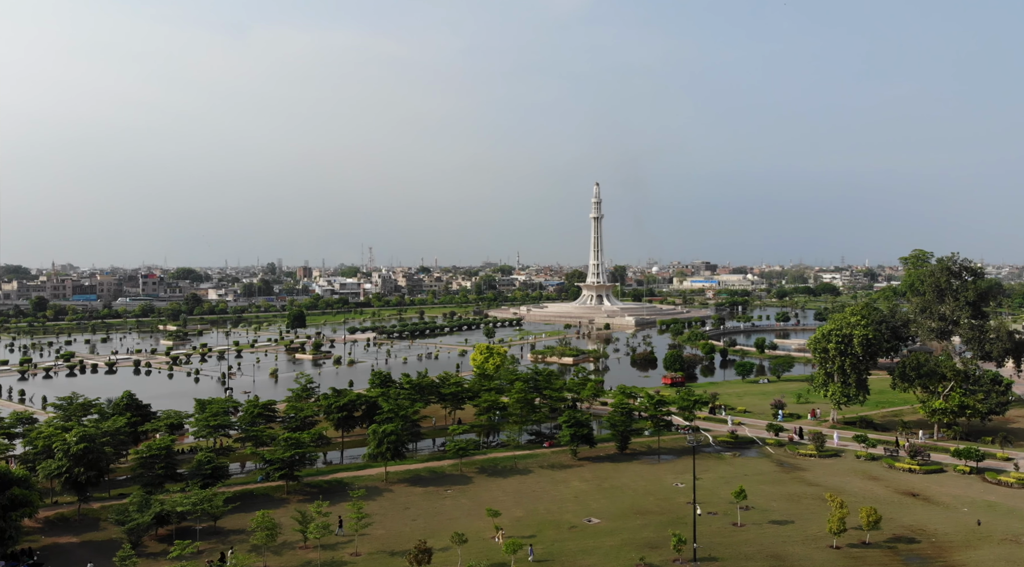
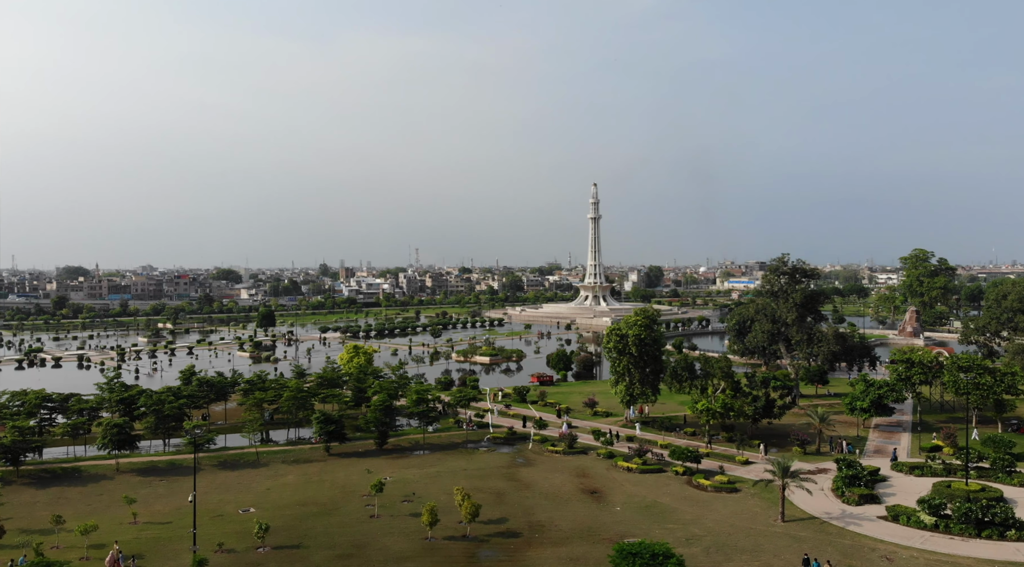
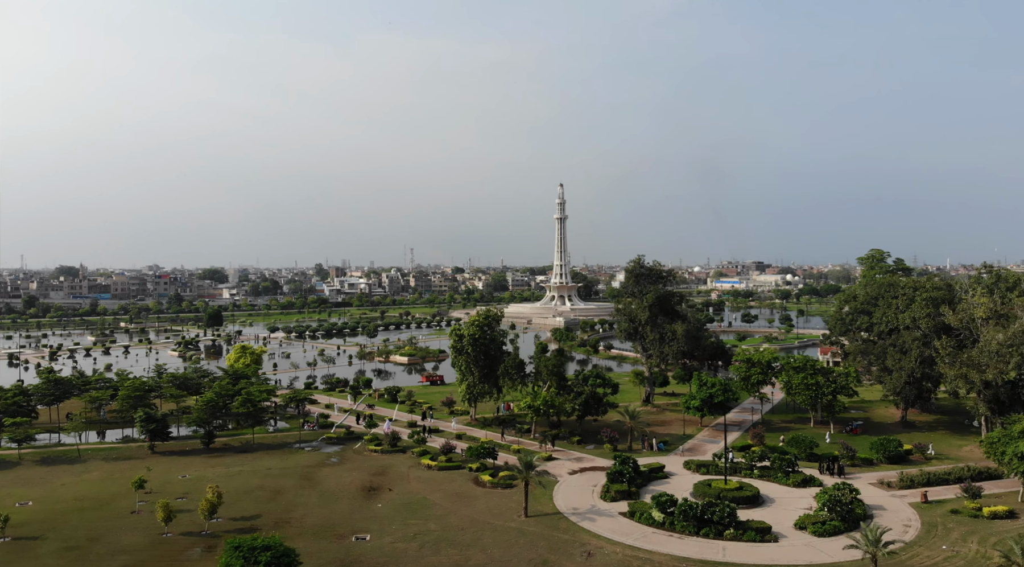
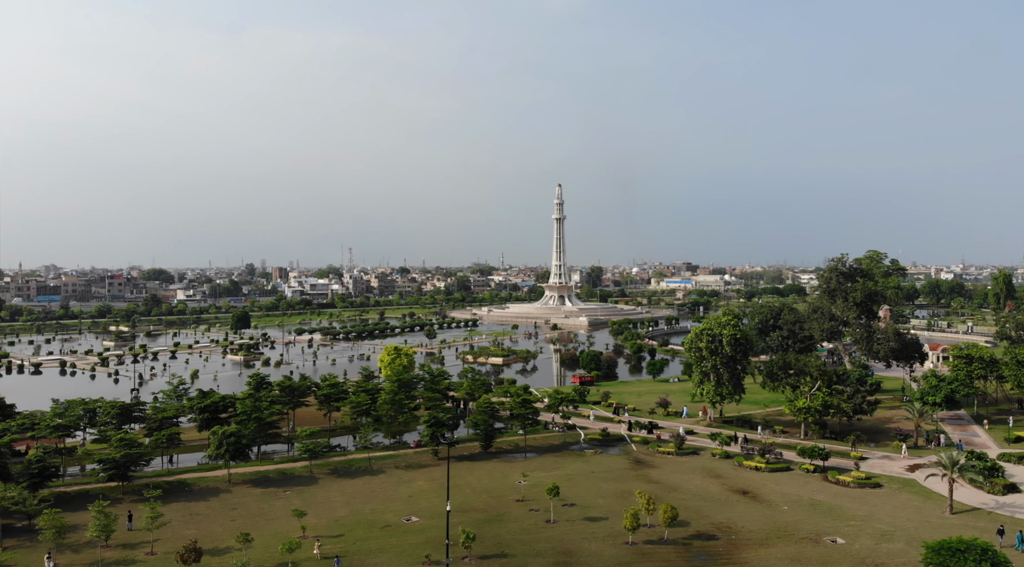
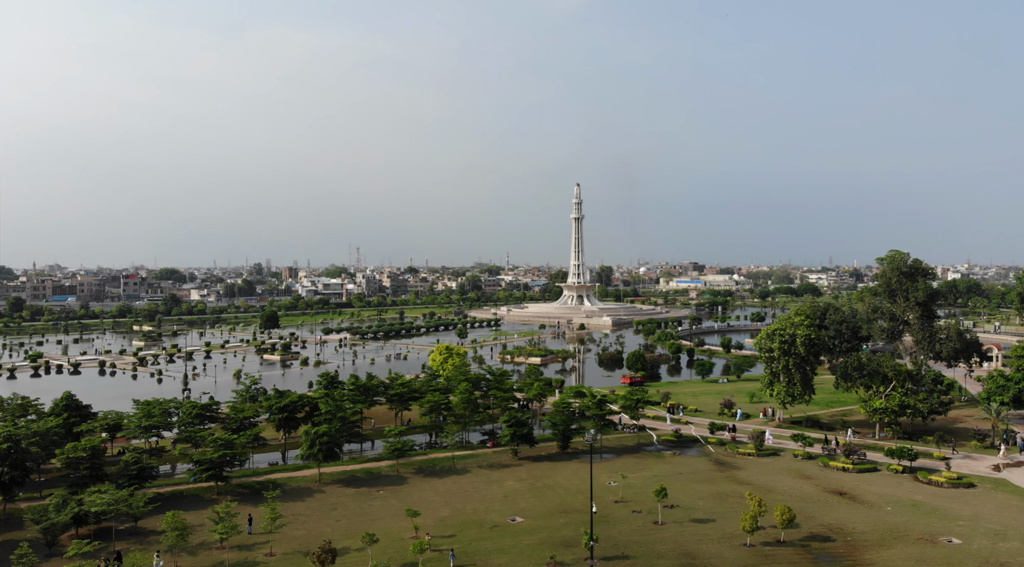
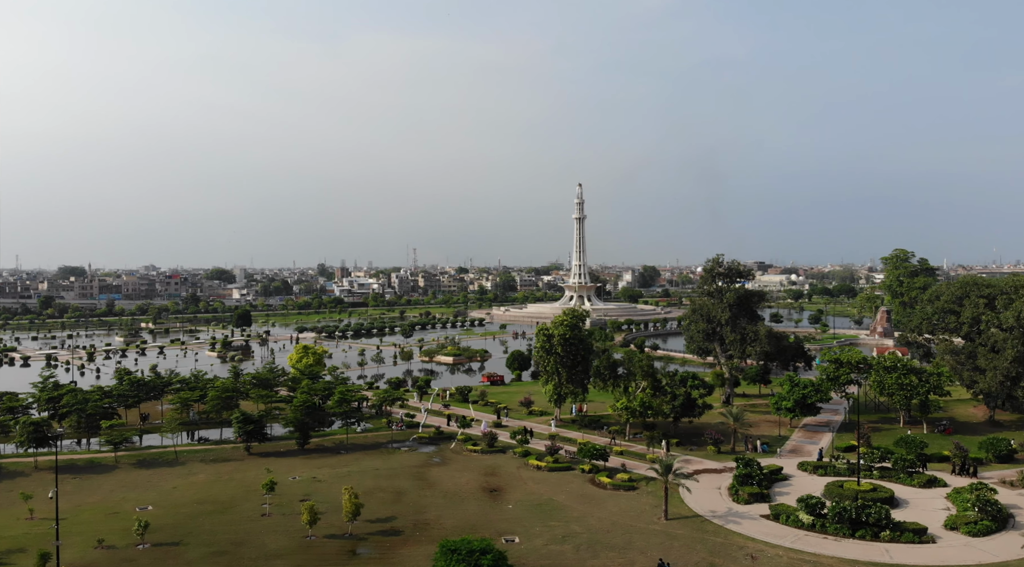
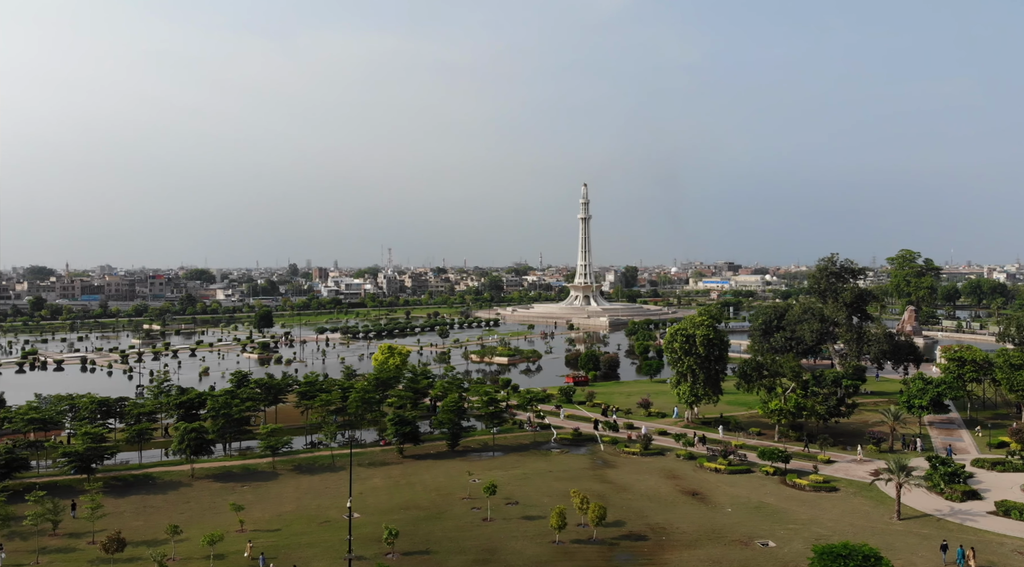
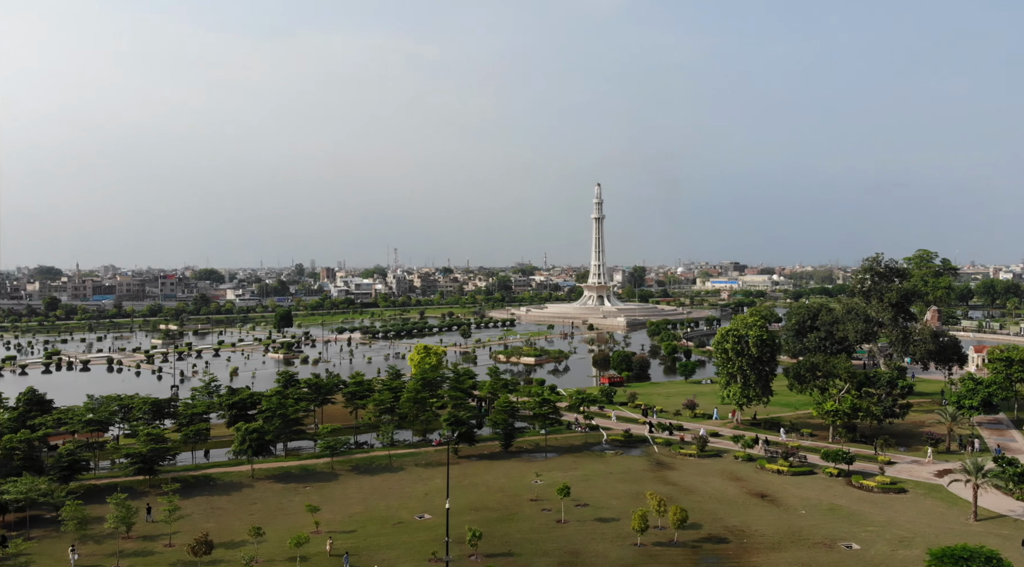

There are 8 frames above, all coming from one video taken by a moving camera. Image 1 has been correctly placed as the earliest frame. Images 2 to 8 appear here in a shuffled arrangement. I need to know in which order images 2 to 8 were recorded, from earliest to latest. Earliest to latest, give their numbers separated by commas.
5, 4, 8, 7, 2, 6, 3
